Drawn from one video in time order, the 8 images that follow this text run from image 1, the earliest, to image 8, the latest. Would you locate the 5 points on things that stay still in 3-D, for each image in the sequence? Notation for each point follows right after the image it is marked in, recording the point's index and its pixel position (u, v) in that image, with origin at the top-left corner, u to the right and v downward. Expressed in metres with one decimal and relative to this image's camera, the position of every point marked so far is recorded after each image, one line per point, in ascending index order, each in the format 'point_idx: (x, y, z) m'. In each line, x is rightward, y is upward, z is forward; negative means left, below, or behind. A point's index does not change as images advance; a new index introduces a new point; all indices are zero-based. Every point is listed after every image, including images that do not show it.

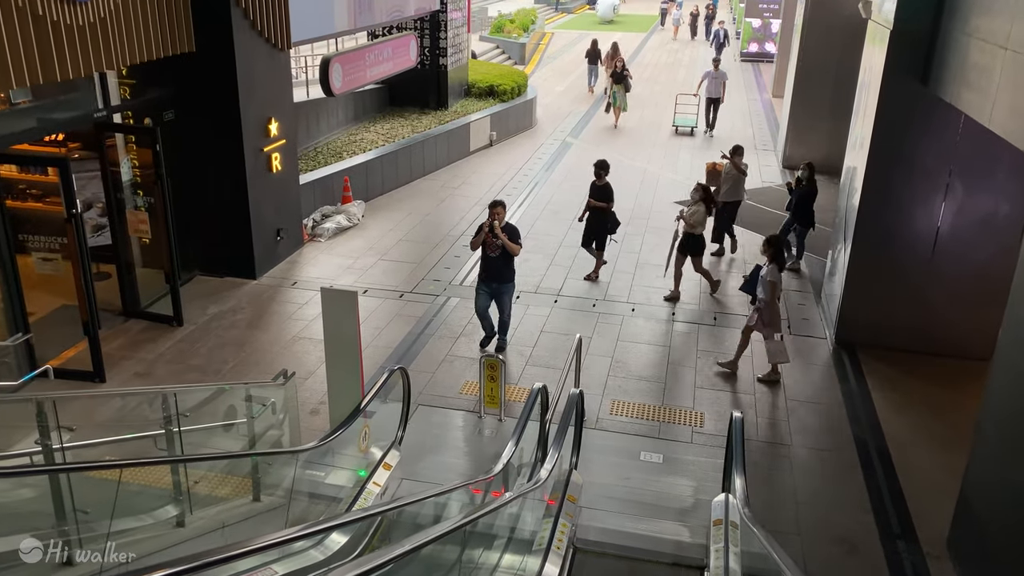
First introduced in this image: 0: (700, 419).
0: (+1.4, -1.0, +7.7) m
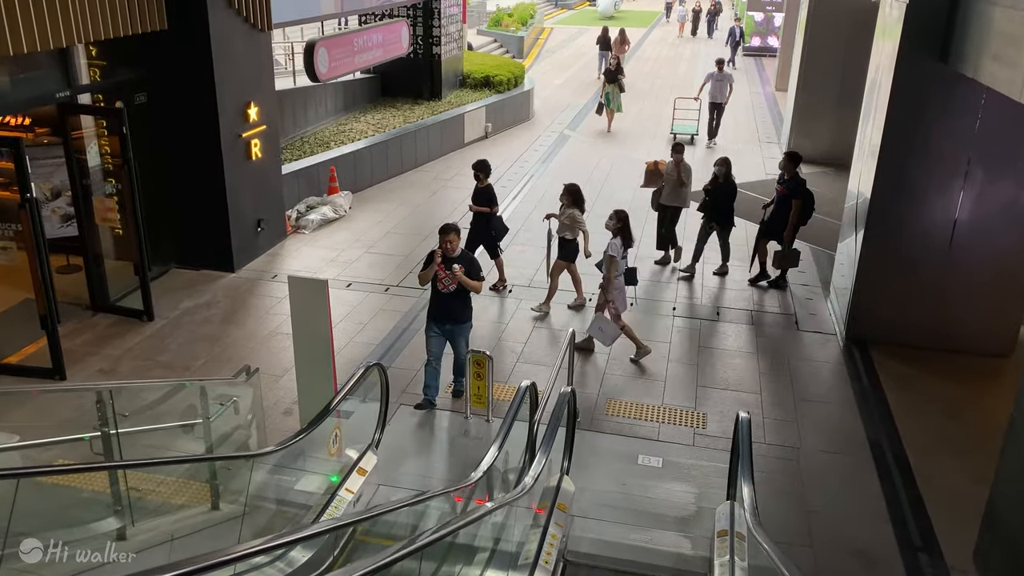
0: (+1.3, -0.9, +7.2) m
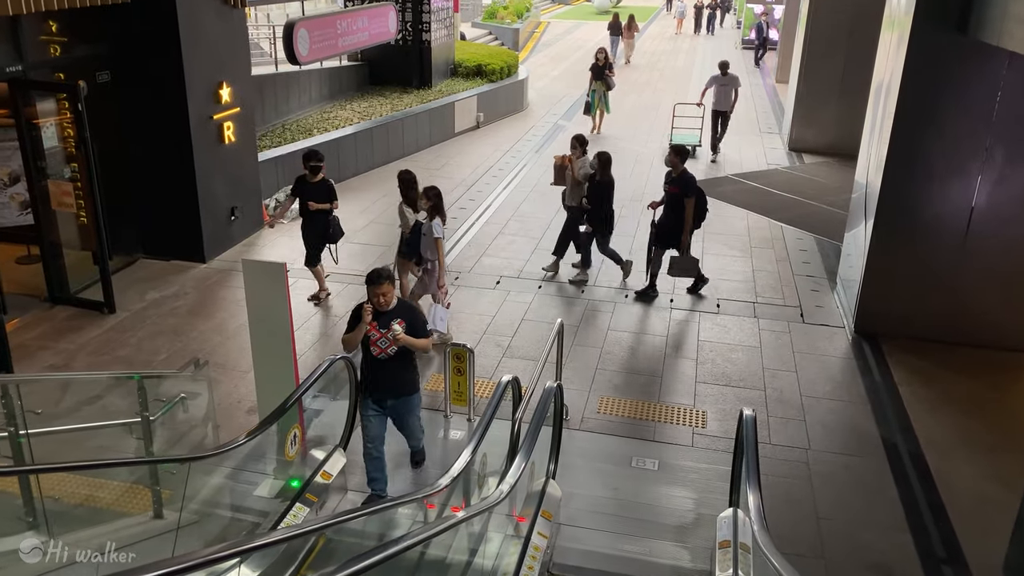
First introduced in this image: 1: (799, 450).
0: (+1.2, -0.8, +6.6) m
1: (+1.7, -1.0, +6.2) m
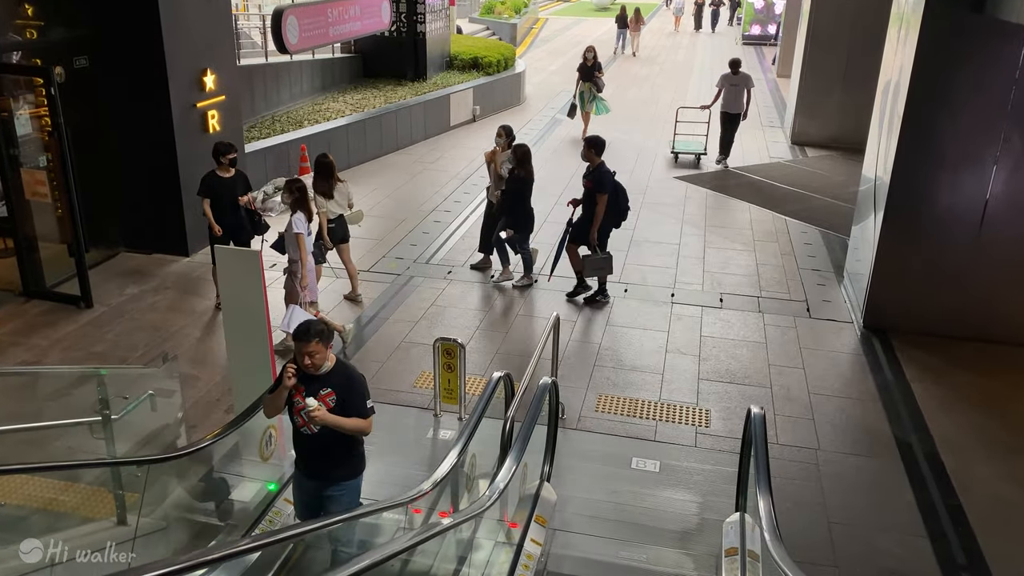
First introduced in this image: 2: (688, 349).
0: (+1.2, -0.8, +6.3) m
1: (+1.7, -0.9, +5.9) m
2: (+1.3, -0.4, +7.4) m
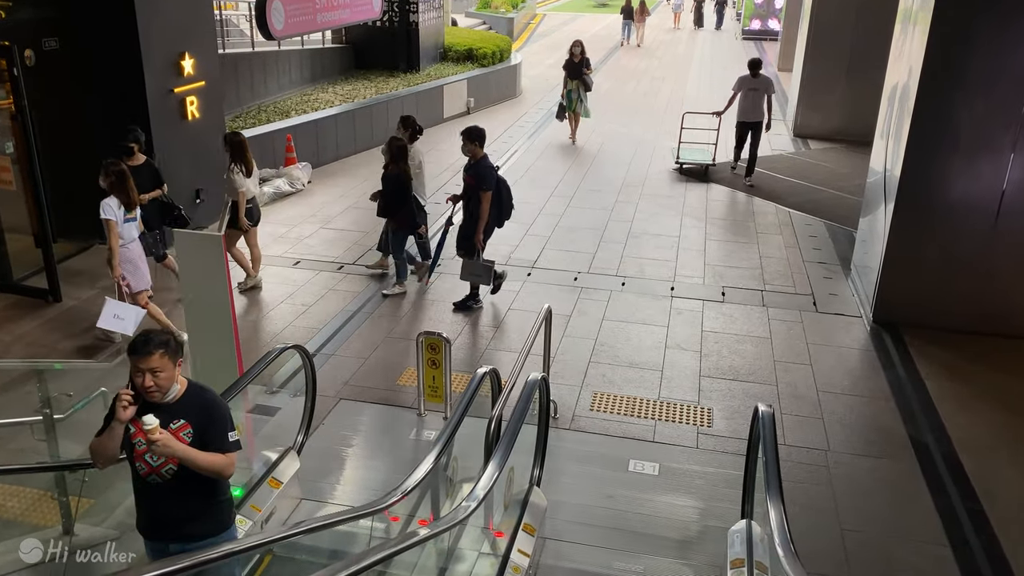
0: (+1.1, -0.7, +5.9) m
1: (+1.6, -0.9, +5.5) m
2: (+1.2, -0.4, +7.0) m
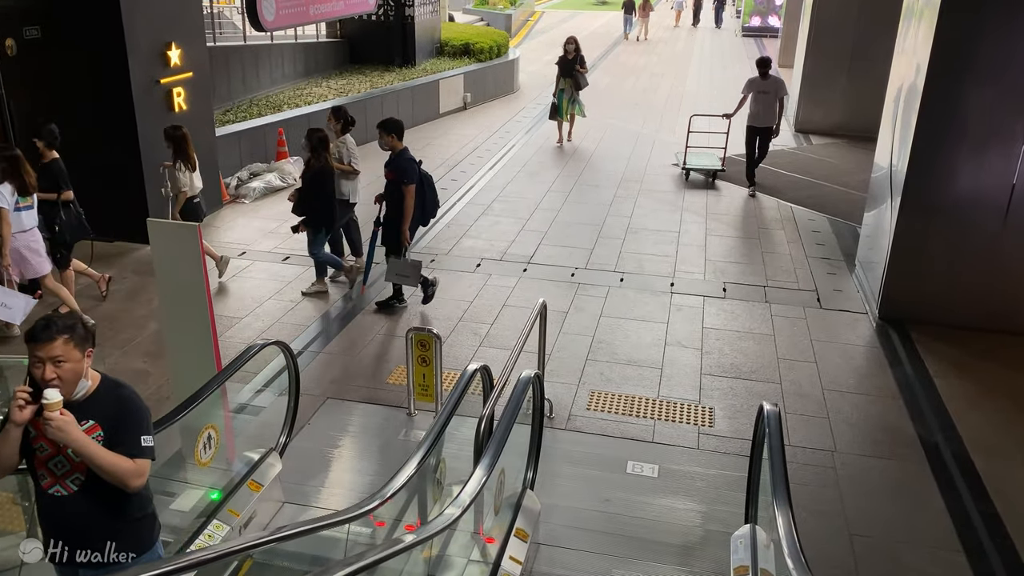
0: (+1.1, -0.7, +5.7) m
1: (+1.6, -0.8, +5.3) m
2: (+1.2, -0.4, +6.8) m
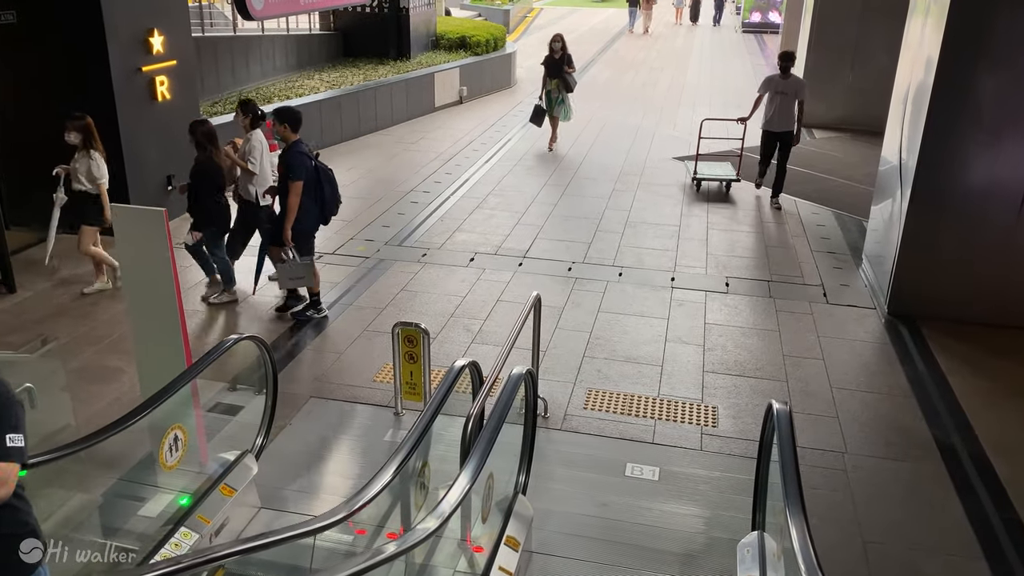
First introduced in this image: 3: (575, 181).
0: (+1.0, -0.7, +5.4) m
1: (+1.6, -0.8, +5.0) m
2: (+1.1, -0.3, +6.5) m
3: (+0.6, +1.1, +10.6) m
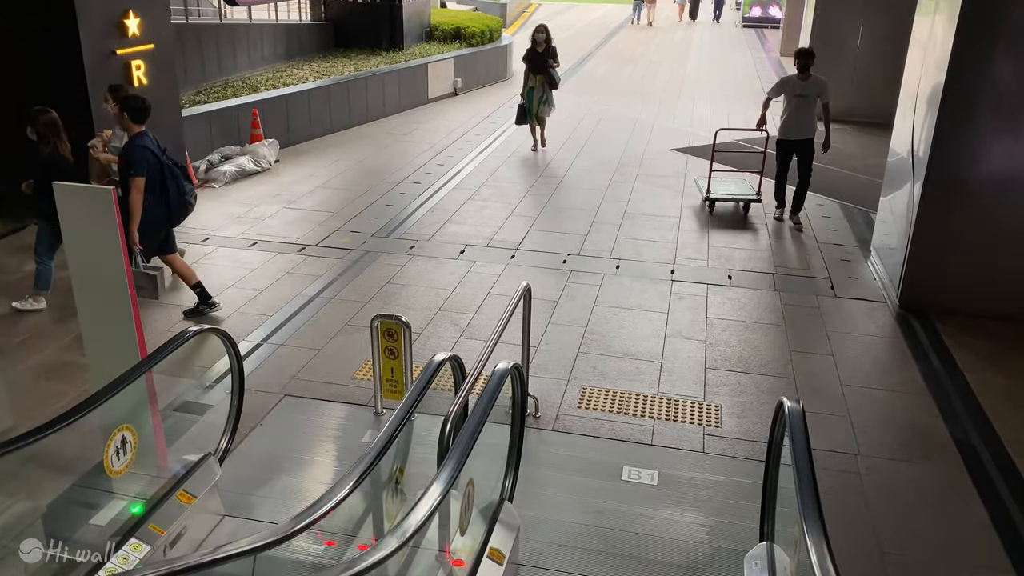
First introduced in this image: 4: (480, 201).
0: (+1.0, -0.6, +5.0) m
1: (+1.5, -0.8, +4.6) m
2: (+1.1, -0.3, +6.1) m
3: (+0.6, +1.1, +10.2) m
4: (-0.3, +0.8, +9.0) m
